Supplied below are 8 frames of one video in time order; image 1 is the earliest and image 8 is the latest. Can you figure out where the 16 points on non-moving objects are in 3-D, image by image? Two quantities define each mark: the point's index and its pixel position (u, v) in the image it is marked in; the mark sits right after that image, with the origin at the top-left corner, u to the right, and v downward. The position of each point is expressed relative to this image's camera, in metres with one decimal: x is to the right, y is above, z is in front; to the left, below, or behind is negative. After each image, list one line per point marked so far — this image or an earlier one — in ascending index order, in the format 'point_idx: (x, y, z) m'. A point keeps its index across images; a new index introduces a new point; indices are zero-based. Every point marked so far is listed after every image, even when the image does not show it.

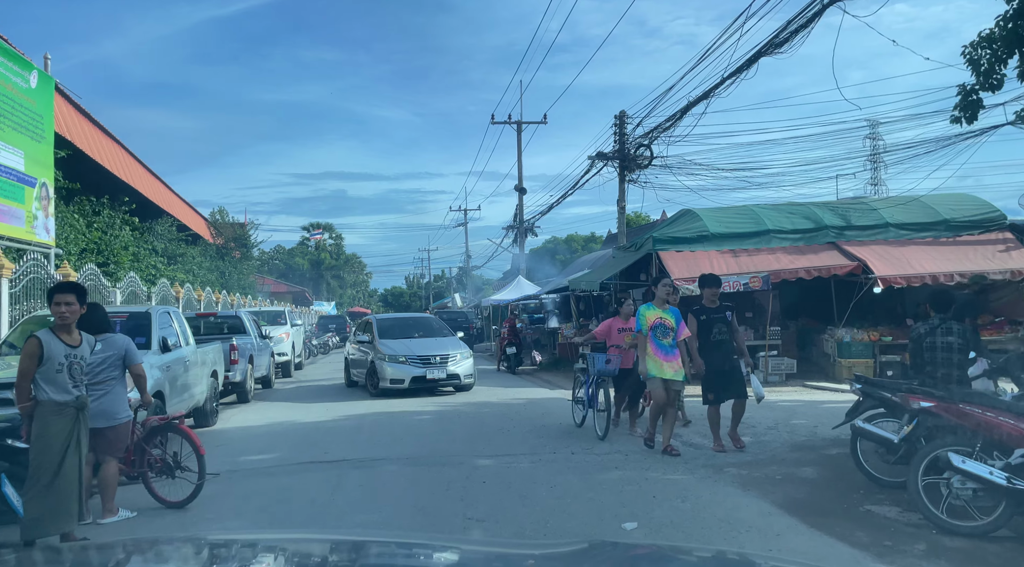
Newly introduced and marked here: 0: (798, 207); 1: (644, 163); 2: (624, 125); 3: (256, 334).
0: (+6.8, +1.8, +16.9) m
1: (+3.6, +3.3, +19.4) m
2: (+3.1, +4.3, +19.3) m
3: (-5.8, -1.2, +16.2) m
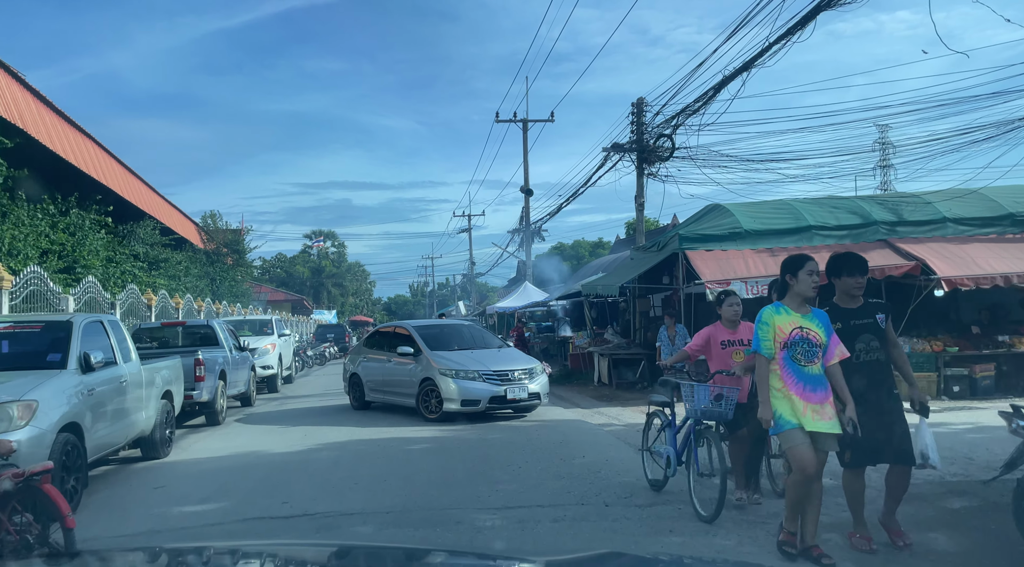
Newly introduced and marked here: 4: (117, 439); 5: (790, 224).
0: (+7.0, +1.8, +15.0) m
1: (+3.8, +3.2, +17.6) m
2: (+3.2, +4.2, +17.5) m
3: (-5.7, -1.3, +14.4) m
4: (-4.3, -1.7, +7.7) m
5: (+5.6, +1.2, +14.2) m
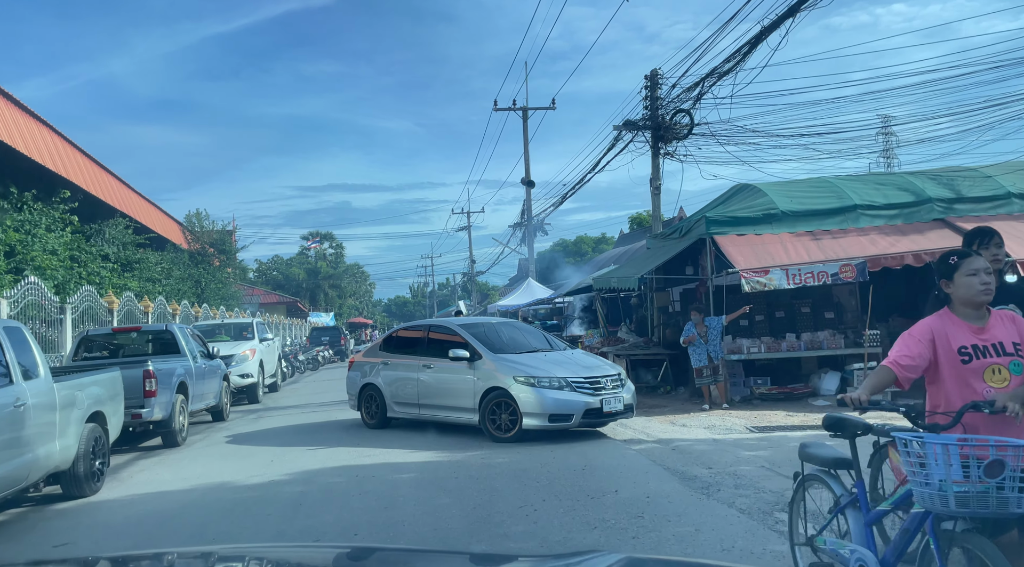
0: (+7.0, +2.0, +13.3) m
1: (+3.8, +3.4, +15.8) m
2: (+3.2, +4.4, +15.8) m
3: (-5.6, -1.3, +12.6) m
4: (-4.2, -1.6, +5.9) m
5: (+5.6, +1.4, +12.5) m
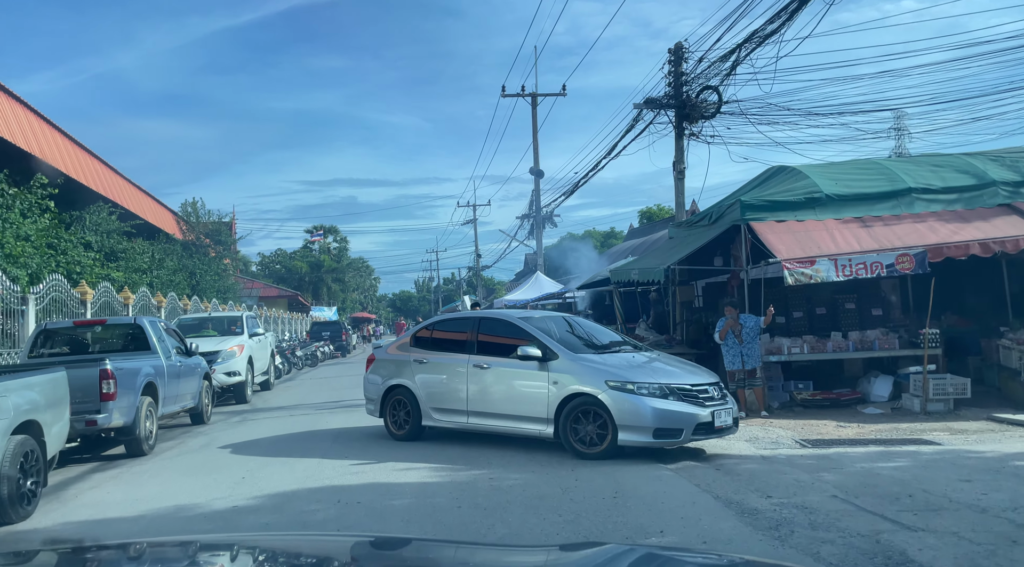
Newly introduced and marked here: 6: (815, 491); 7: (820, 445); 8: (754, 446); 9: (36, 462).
0: (+7.2, +2.1, +11.9) m
1: (+4.0, +3.5, +14.4) m
2: (+3.5, +4.5, +14.4) m
3: (-5.4, -1.1, +11.4) m
4: (-4.1, -1.5, +4.7) m
5: (+5.8, +1.5, +11.1) m
6: (+2.5, -1.7, +5.9) m
7: (+3.5, -1.8, +8.1) m
8: (+2.7, -1.9, +8.1) m
9: (-4.3, -1.6, +6.5) m
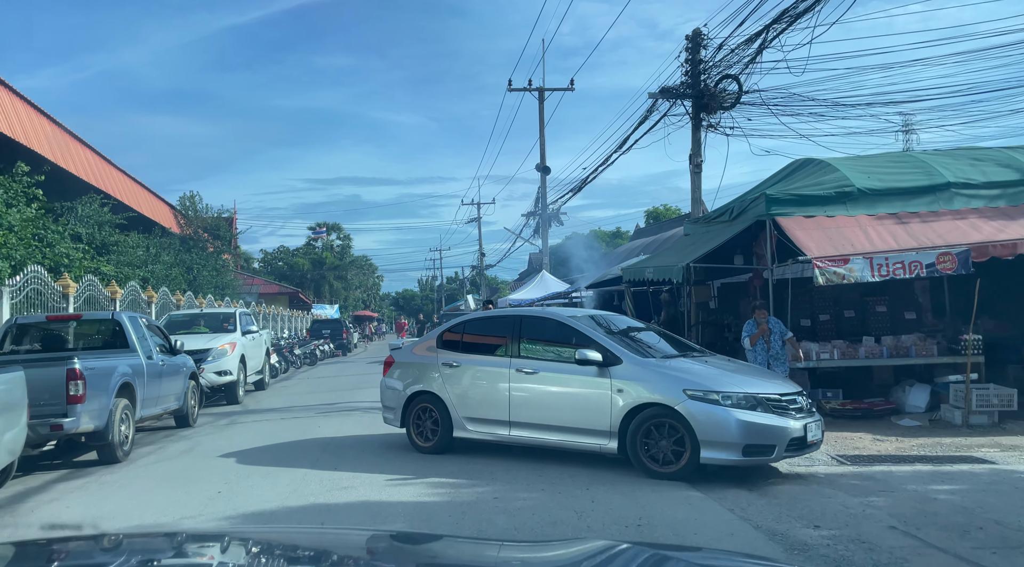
0: (+7.3, +2.1, +11.1) m
1: (+4.2, +3.5, +13.7) m
2: (+3.6, +4.5, +13.7) m
3: (-5.3, -1.0, +10.6) m
4: (-4.0, -1.4, +3.9) m
5: (+5.9, +1.5, +10.3) m
6: (+2.6, -1.7, +5.2) m
7: (+3.6, -1.8, +7.3) m
8: (+2.8, -1.8, +7.3) m
9: (-4.3, -1.5, +5.7) m
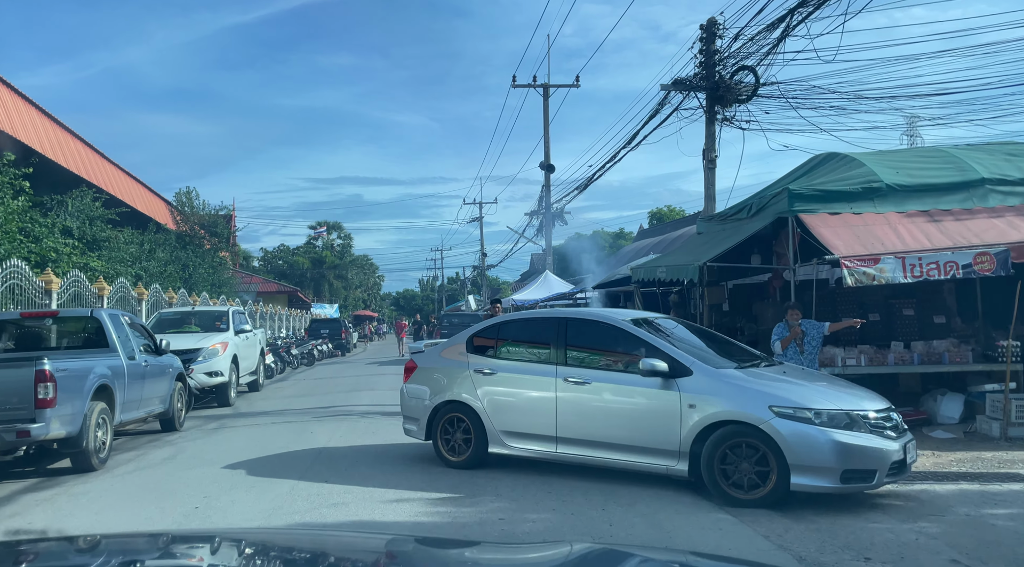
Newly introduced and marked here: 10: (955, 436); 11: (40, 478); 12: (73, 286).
0: (+7.4, +2.0, +10.5) m
1: (+4.3, +3.5, +13.1) m
2: (+3.7, +4.5, +13.1) m
3: (-5.2, -0.9, +10.0) m
4: (-3.9, -1.4, +3.3) m
5: (+6.0, +1.5, +9.7) m
6: (+2.6, -1.7, +4.6) m
7: (+3.6, -1.8, +6.7) m
8: (+2.9, -1.8, +6.7) m
9: (-4.2, -1.5, +5.1) m
10: (+5.4, -1.8, +8.6) m
11: (-5.1, -2.1, +7.7) m
12: (-8.3, -0.1, +13.6) m
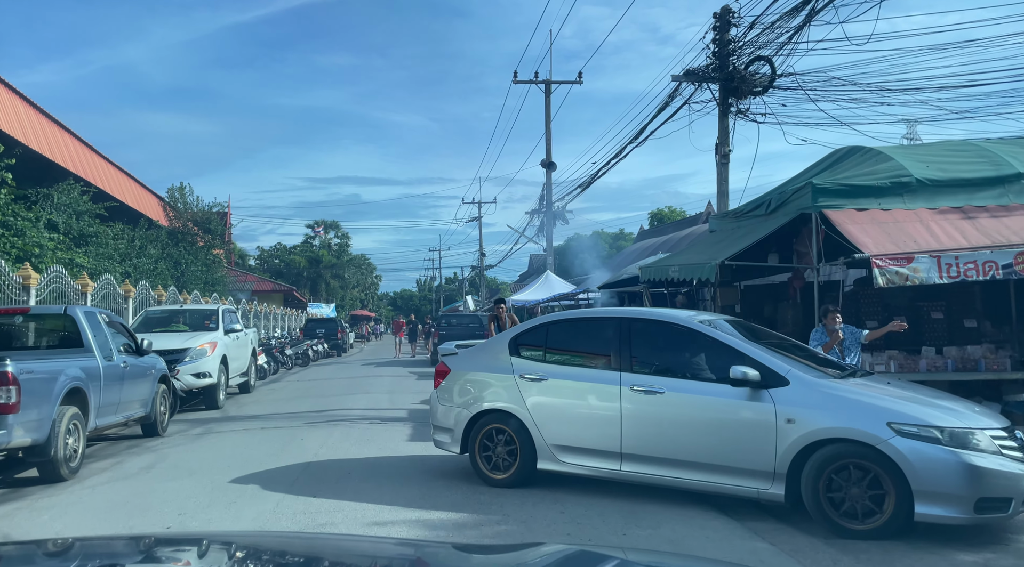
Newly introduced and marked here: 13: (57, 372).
0: (+7.5, +2.0, +9.9) m
1: (+4.3, +3.5, +12.5) m
2: (+3.8, +4.5, +12.5) m
3: (-5.2, -0.9, +9.4) m
4: (-3.9, -1.3, +2.7) m
5: (+6.1, +1.4, +9.1) m
6: (+2.7, -1.7, +4.0) m
7: (+3.7, -1.8, +6.1) m
8: (+2.9, -1.8, +6.1) m
9: (-4.1, -1.4, +4.5) m
10: (+5.4, -1.9, +8.0) m
11: (-5.0, -2.0, +7.1) m
12: (-8.3, 0.0, +12.9) m
13: (-4.7, -0.9, +7.3) m
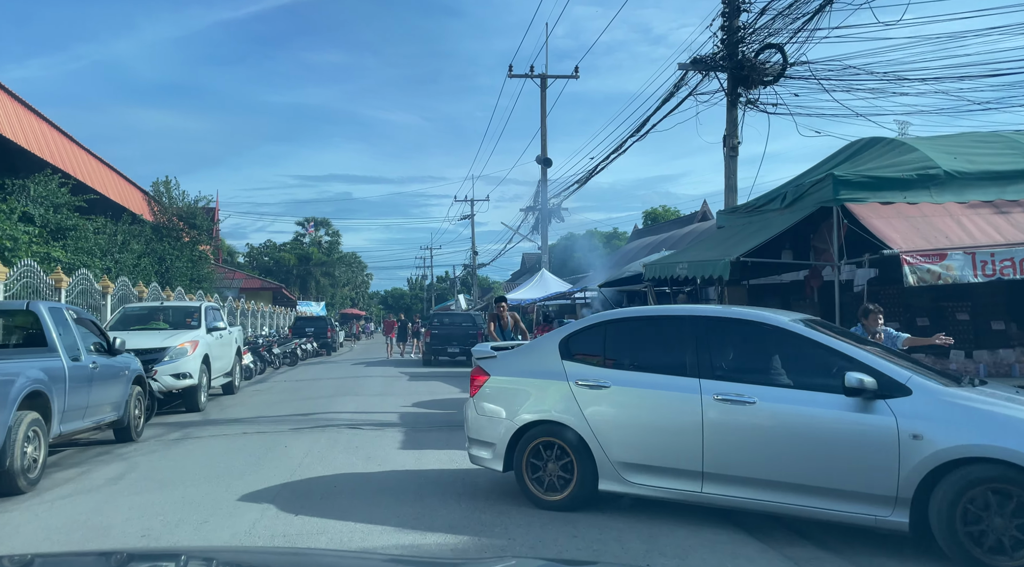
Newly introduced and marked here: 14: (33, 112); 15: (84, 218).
0: (+7.5, +2.0, +9.4) m
1: (+4.3, +3.5, +11.9) m
2: (+3.8, +4.5, +11.9) m
3: (-5.2, -0.8, +8.7) m
4: (-3.8, -1.3, +2.1) m
5: (+6.1, +1.4, +8.6) m
6: (+2.8, -1.7, +3.4) m
7: (+3.7, -1.8, +5.5) m
8: (+3.0, -1.8, +5.5) m
9: (-4.1, -1.4, +3.8) m
10: (+5.4, -1.9, +7.5) m
11: (-5.0, -2.0, +6.4) m
12: (-8.3, +0.1, +12.2) m
13: (-4.6, -0.8, +6.6) m
14: (-11.8, +4.3, +17.7) m
15: (-11.9, +1.8, +19.9) m
